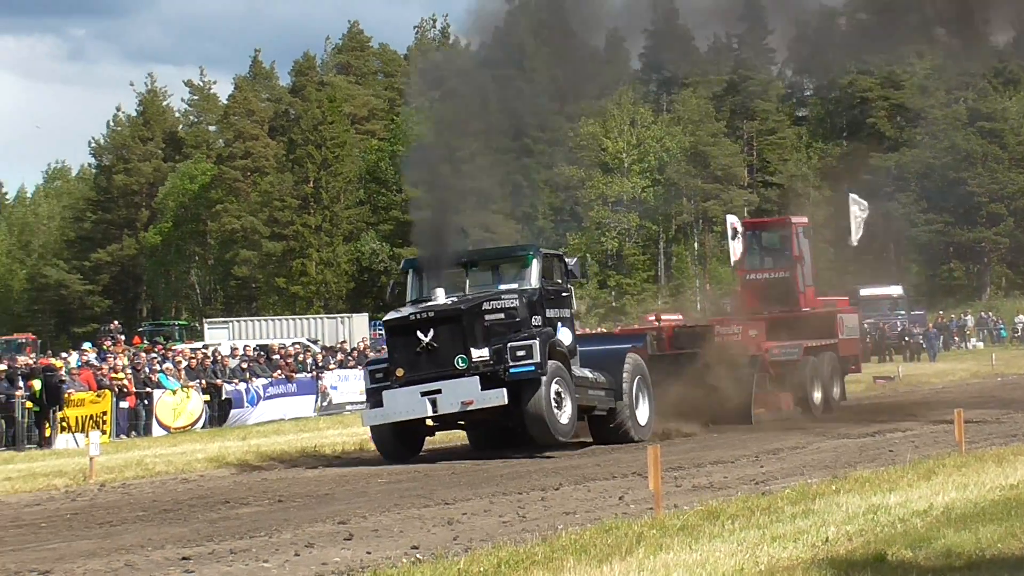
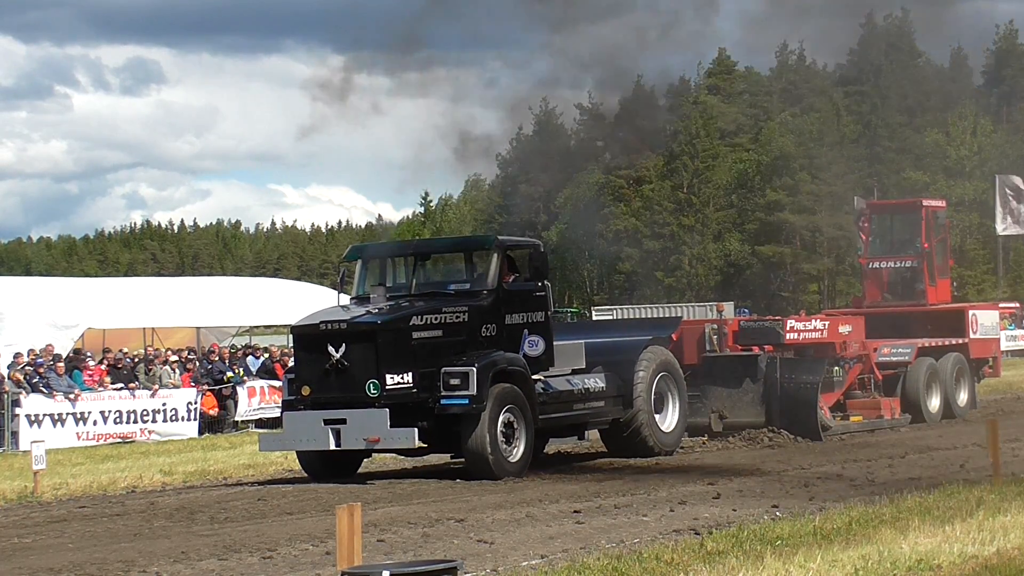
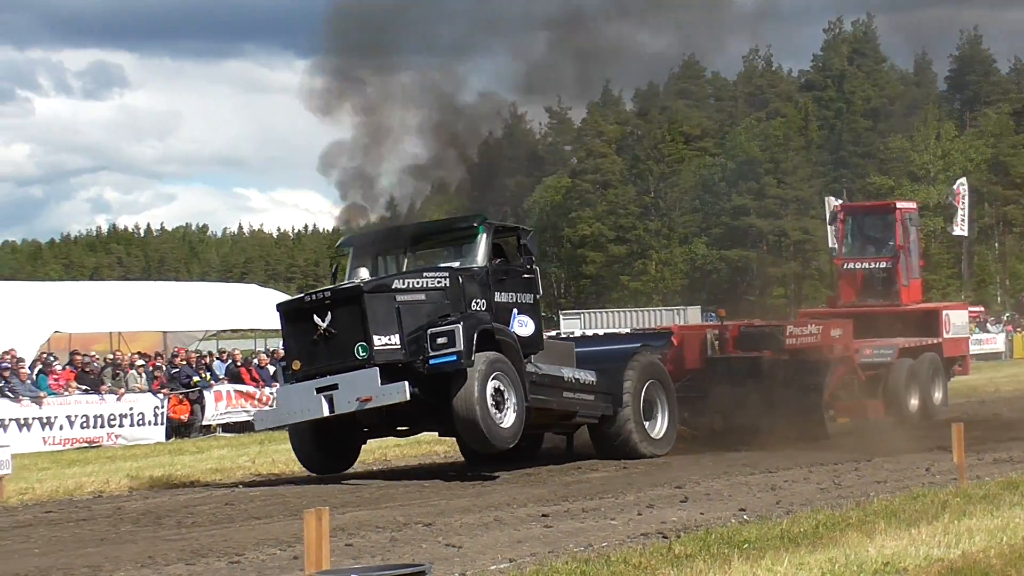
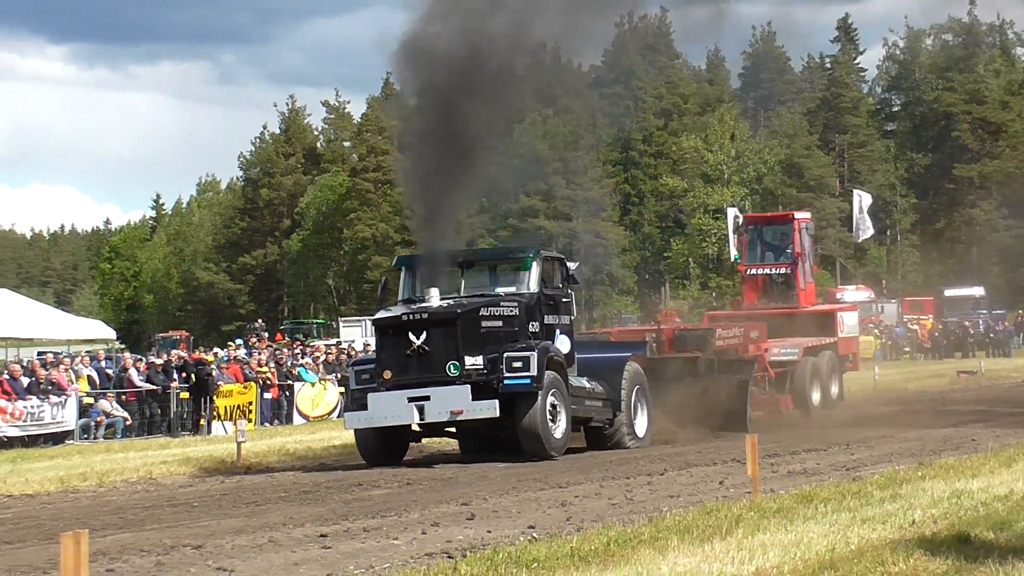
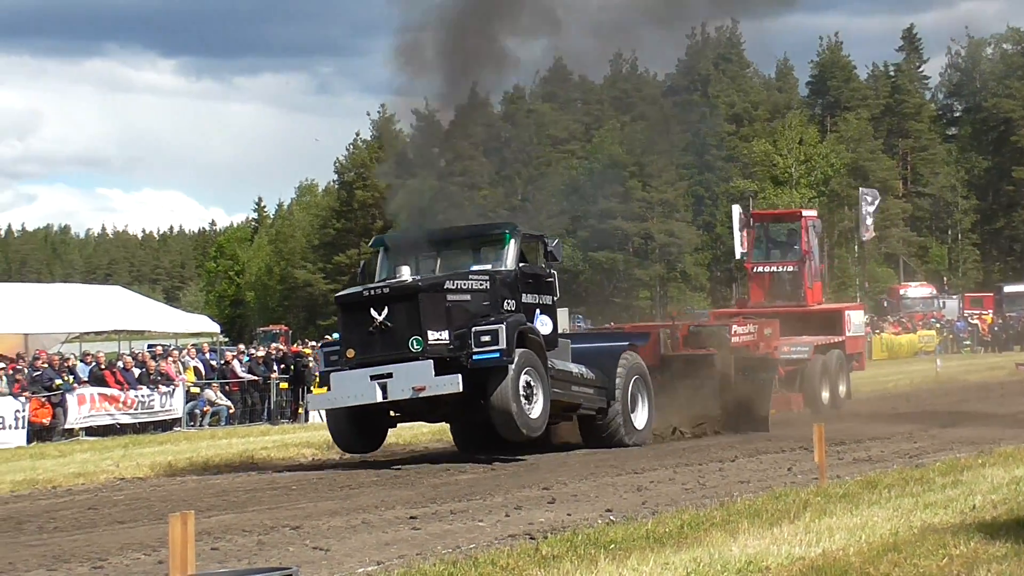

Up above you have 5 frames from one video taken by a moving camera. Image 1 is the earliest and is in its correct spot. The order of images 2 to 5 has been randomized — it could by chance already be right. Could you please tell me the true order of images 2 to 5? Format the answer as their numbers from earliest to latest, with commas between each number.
4, 5, 3, 2
